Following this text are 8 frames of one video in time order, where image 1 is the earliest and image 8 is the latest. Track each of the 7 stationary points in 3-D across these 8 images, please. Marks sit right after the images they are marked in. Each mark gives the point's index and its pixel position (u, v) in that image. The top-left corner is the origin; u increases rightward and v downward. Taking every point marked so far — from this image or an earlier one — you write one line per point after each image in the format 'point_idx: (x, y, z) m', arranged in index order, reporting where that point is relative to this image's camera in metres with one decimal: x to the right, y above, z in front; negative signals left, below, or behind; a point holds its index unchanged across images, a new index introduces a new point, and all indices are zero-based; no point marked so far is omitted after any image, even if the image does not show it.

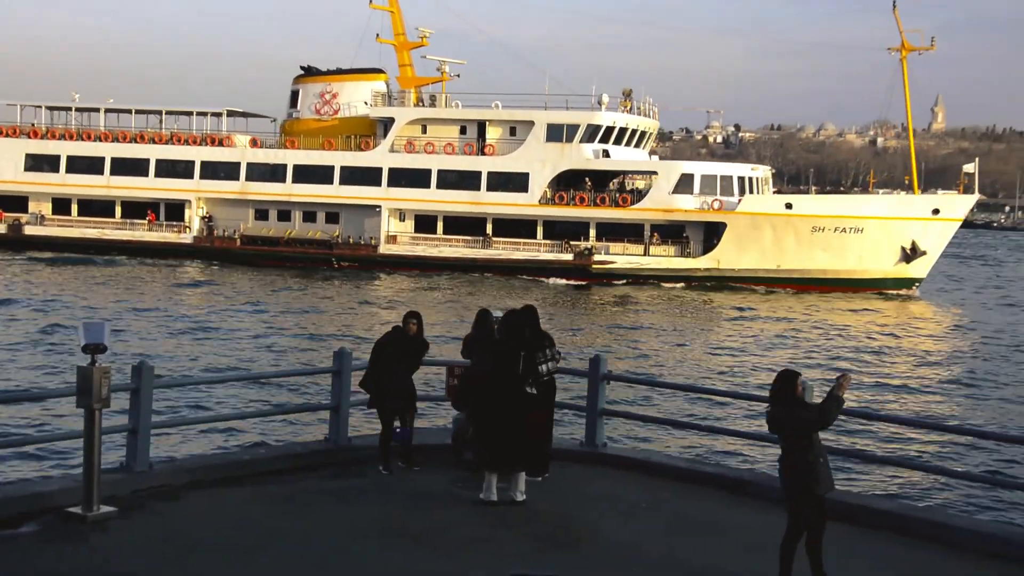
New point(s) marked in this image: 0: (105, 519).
0: (-3.0, -1.7, +7.2) m
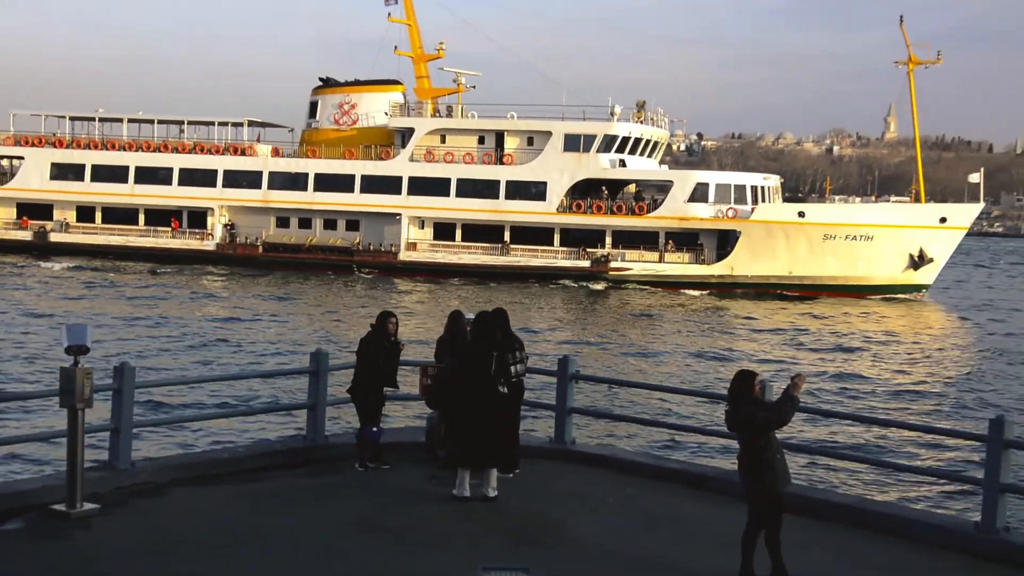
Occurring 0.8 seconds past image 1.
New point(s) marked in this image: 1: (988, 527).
0: (-3.2, -1.8, +7.6) m
1: (+3.7, -1.8, +7.9) m
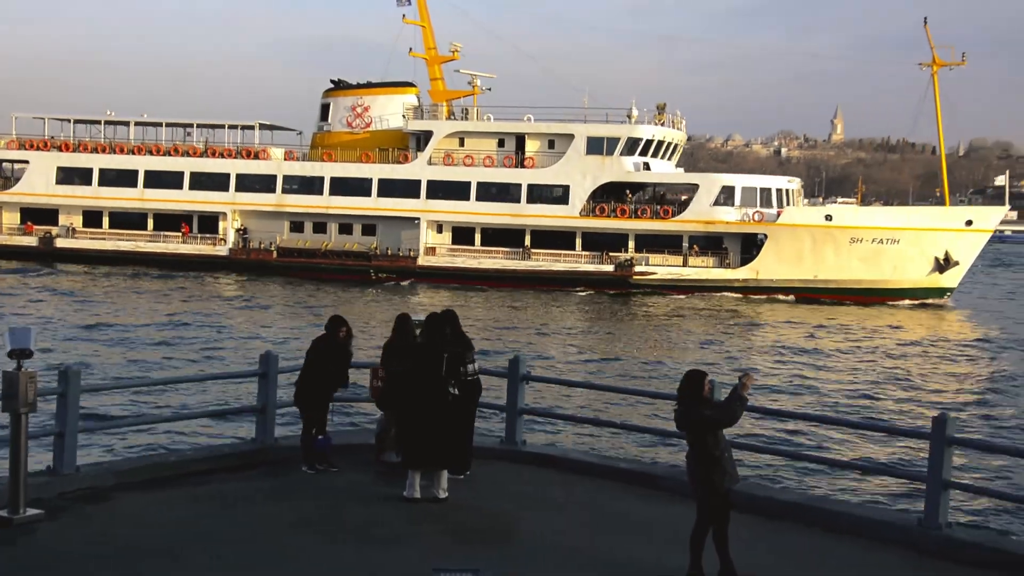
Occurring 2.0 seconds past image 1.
0: (-3.7, -1.8, +7.7) m
1: (+3.2, -1.8, +7.8) m
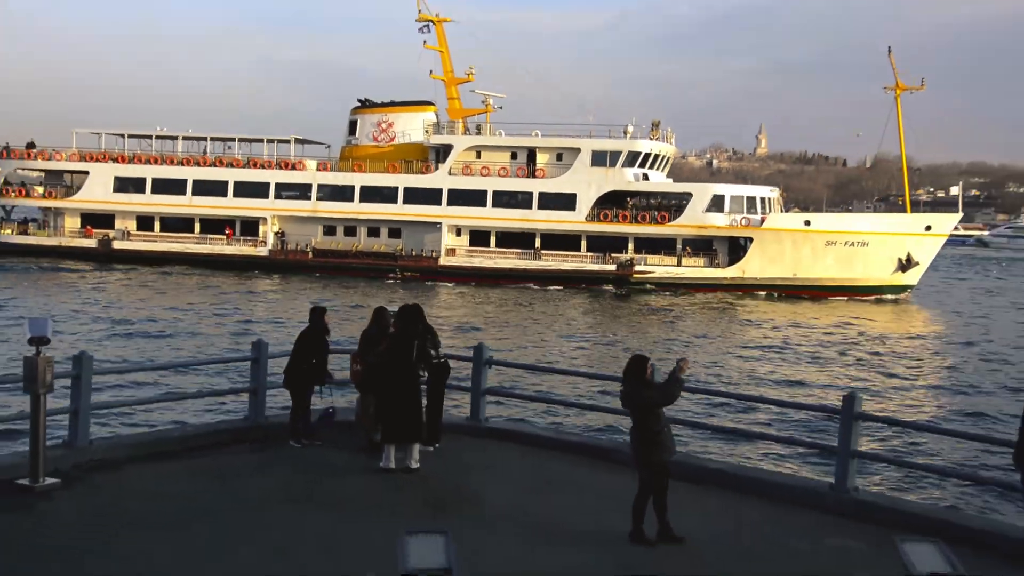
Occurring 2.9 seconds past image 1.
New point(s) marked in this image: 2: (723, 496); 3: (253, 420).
0: (-4.0, -1.7, +8.7) m
1: (+2.9, -1.7, +8.8) m
2: (+2.0, -1.9, +9.3) m
3: (-2.7, -1.4, +10.5) m
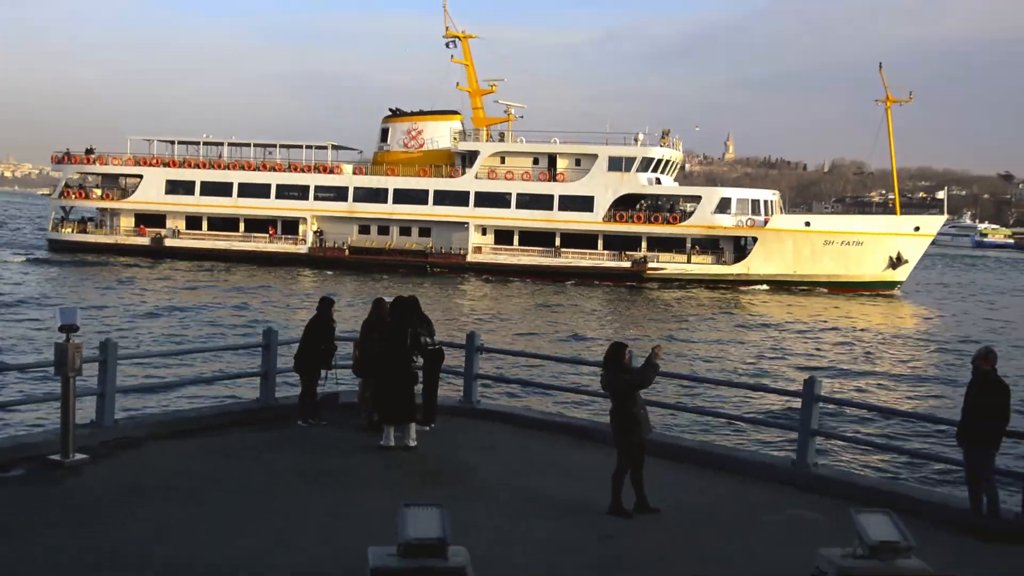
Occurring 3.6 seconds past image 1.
0: (-4.1, -1.7, +9.5) m
1: (+2.8, -1.7, +9.6) m
2: (+1.9, -1.8, +10.1) m
3: (-2.8, -1.3, +11.3) m
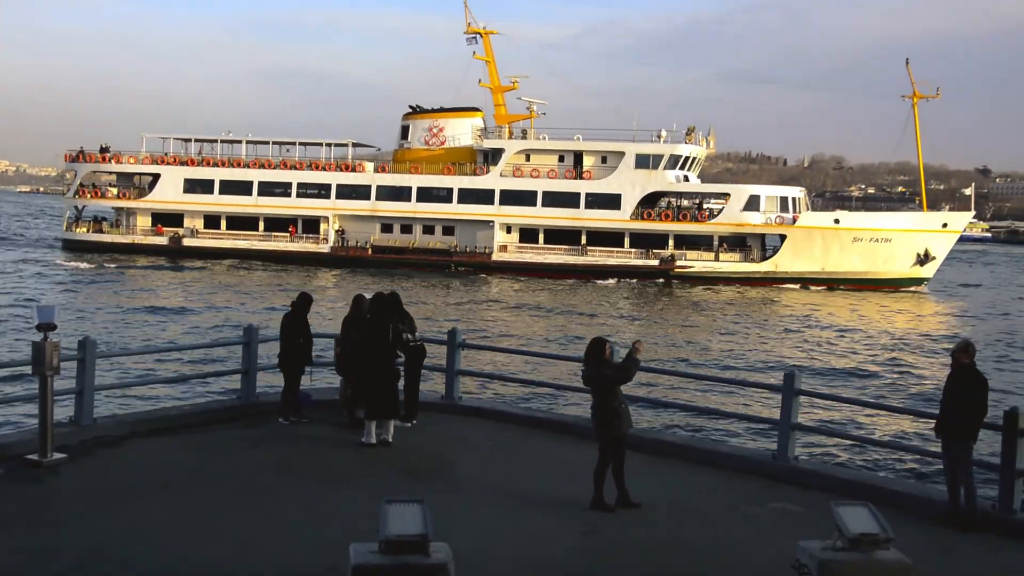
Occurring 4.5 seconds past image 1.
0: (-4.3, -1.6, +9.6) m
1: (+2.6, -1.6, +9.4) m
2: (+1.7, -1.8, +9.9) m
3: (-2.9, -1.3, +11.3) m
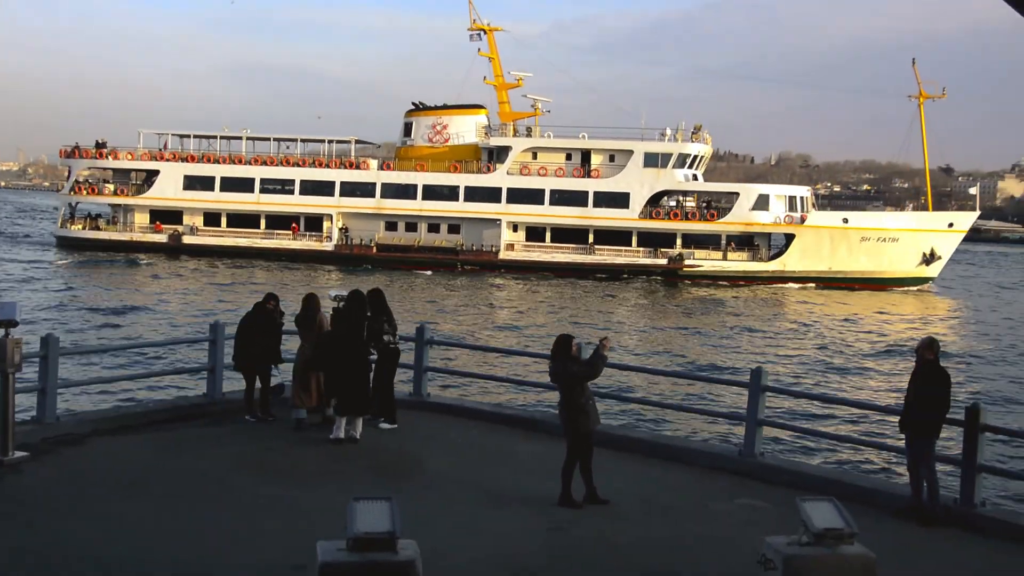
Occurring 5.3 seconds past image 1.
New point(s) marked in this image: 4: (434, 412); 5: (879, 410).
0: (-4.7, -1.6, +9.6) m
1: (+2.2, -1.6, +9.2) m
2: (+1.3, -1.7, +9.7) m
3: (-3.2, -1.2, +11.2) m
4: (-0.8, -1.4, +11.3) m
5: (+2.9, -1.0, +8.0) m
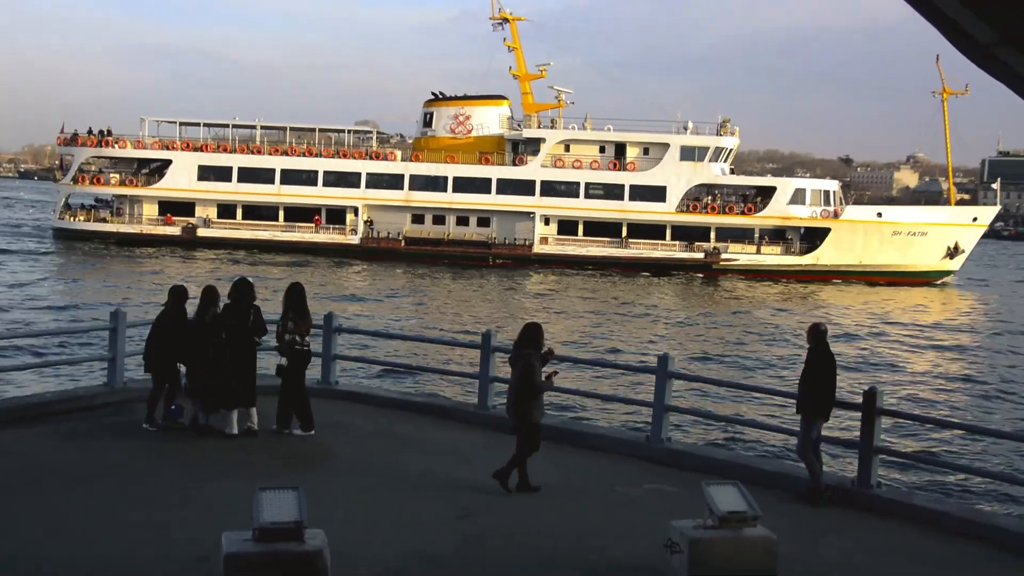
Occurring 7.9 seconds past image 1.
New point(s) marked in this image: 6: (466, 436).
0: (-5.5, -1.4, +9.4) m
1: (+1.3, -1.4, +8.6) m
2: (+0.5, -1.6, +9.2) m
3: (-4.0, -1.0, +11.0) m
4: (-1.6, -1.2, +10.9) m
5: (+1.9, -0.8, +7.3) m
6: (-0.3, -1.5, +9.8) m
